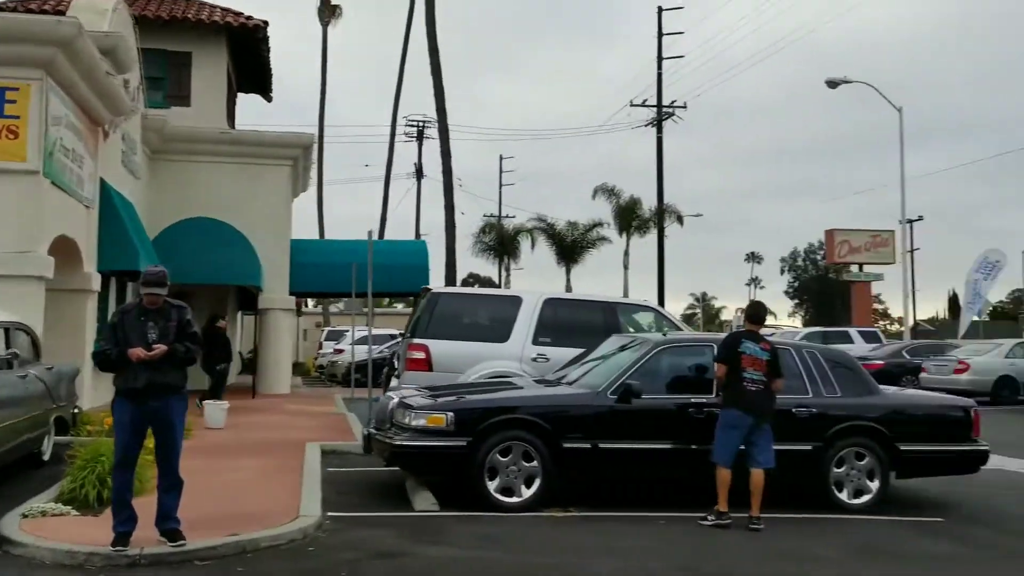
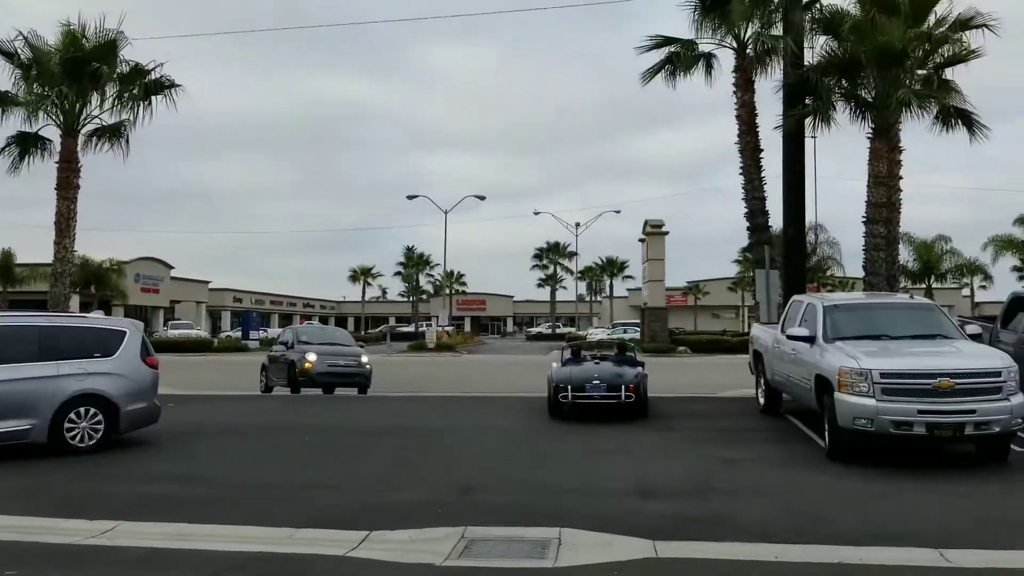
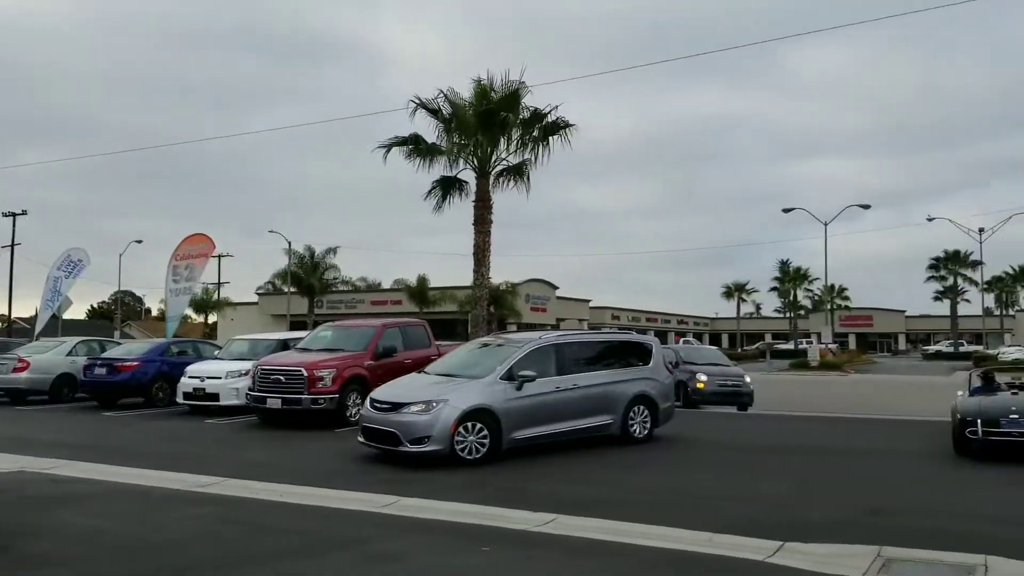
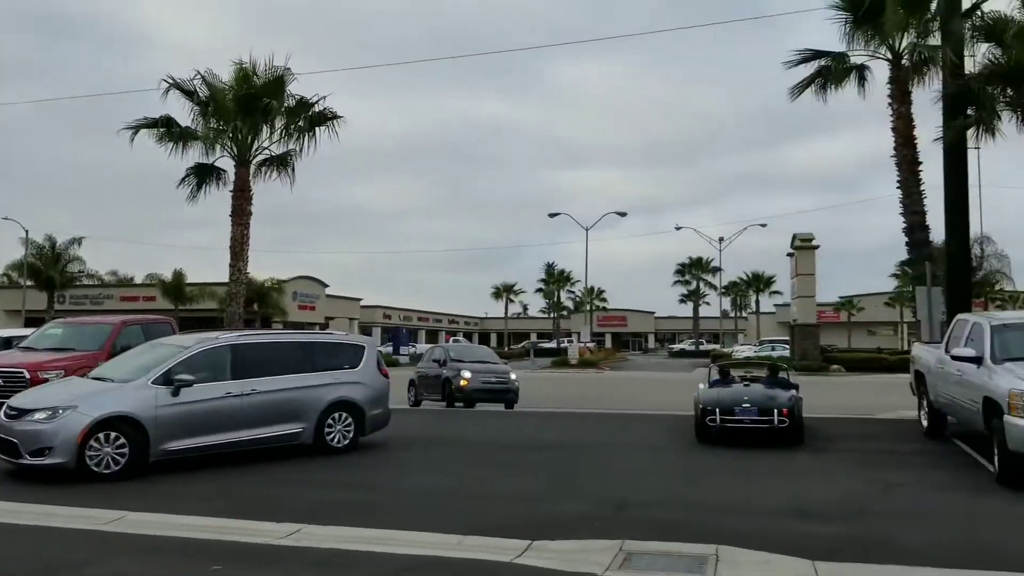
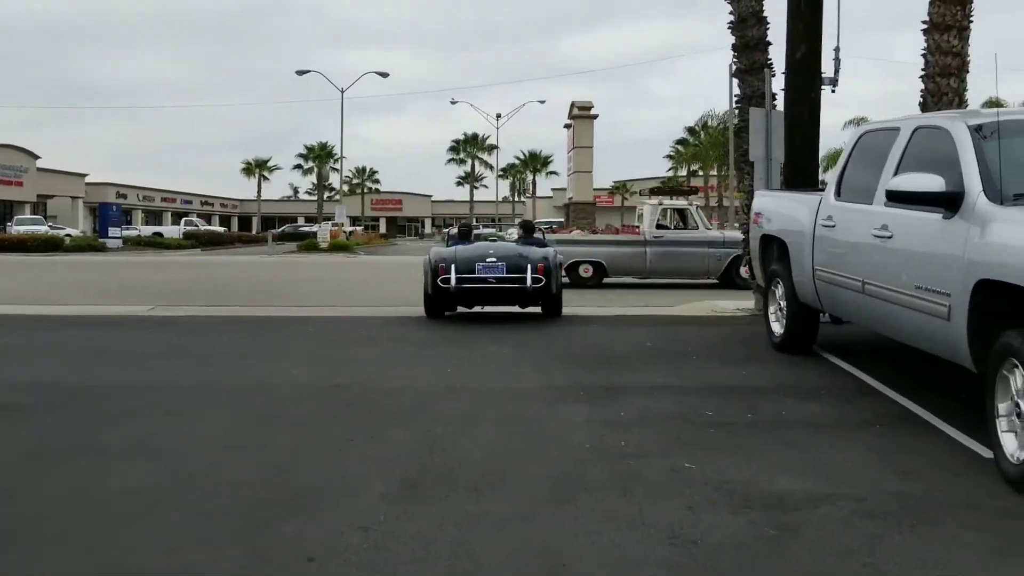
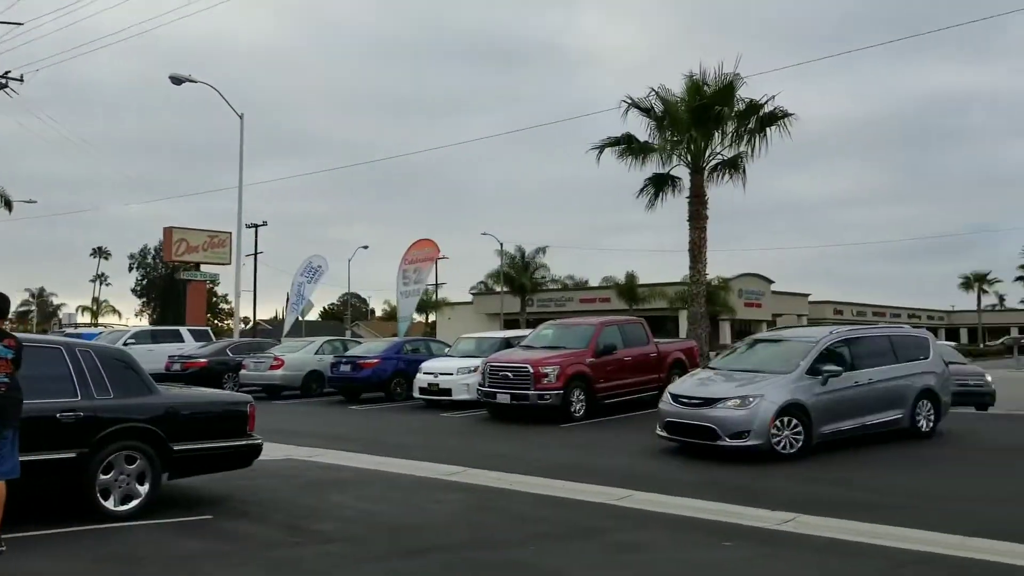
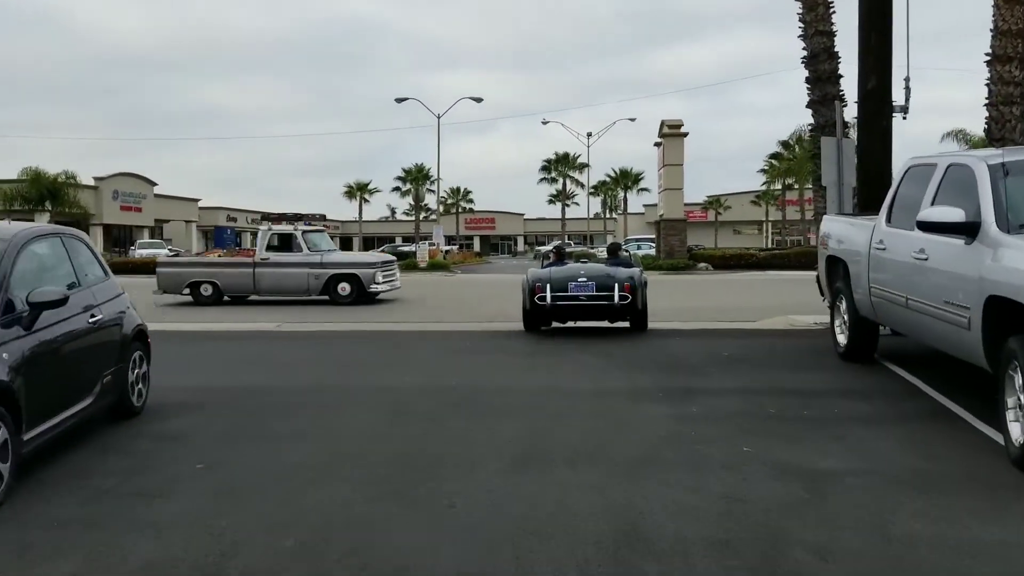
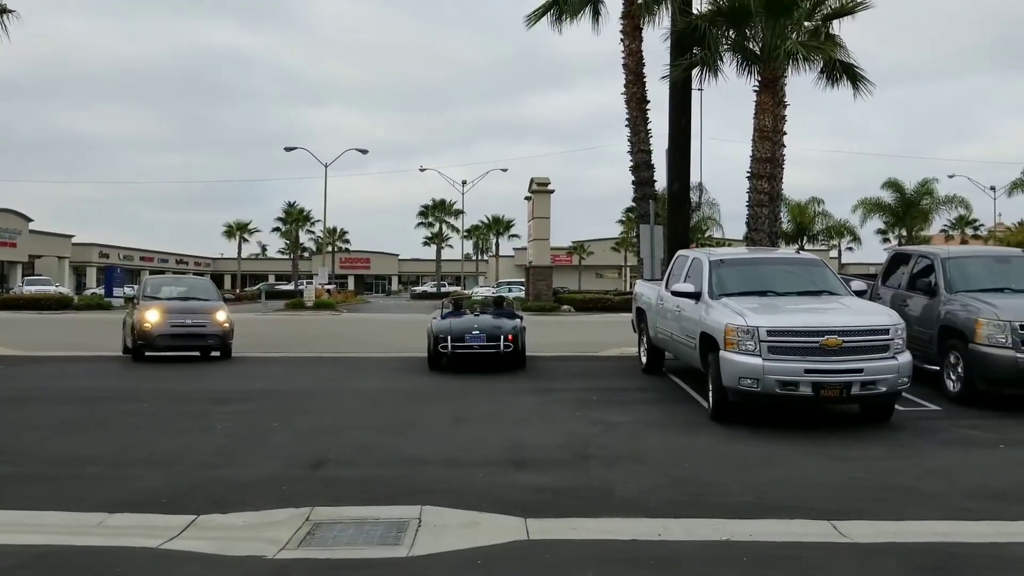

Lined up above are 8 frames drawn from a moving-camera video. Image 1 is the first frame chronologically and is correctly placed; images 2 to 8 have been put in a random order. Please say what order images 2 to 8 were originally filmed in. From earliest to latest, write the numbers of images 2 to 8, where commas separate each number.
6, 3, 4, 2, 8, 7, 5
